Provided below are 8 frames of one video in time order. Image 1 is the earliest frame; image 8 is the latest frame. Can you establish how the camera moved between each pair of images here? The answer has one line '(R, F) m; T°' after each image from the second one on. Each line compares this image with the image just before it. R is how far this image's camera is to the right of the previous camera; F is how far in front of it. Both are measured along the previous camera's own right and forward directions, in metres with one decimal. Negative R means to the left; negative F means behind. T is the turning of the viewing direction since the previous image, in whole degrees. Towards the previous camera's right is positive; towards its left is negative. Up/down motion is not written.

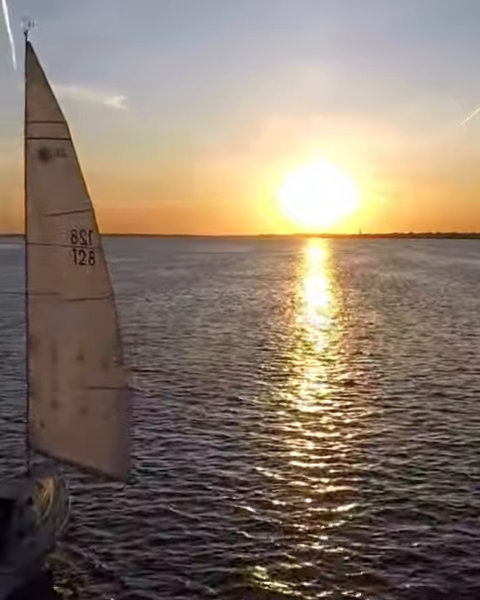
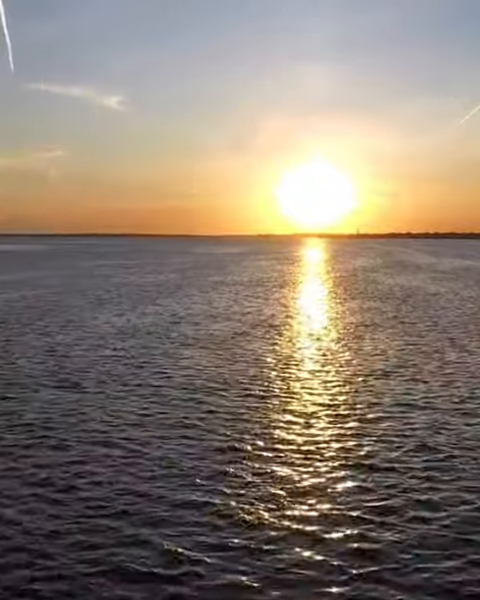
(+0.4, +2.9) m; 0°
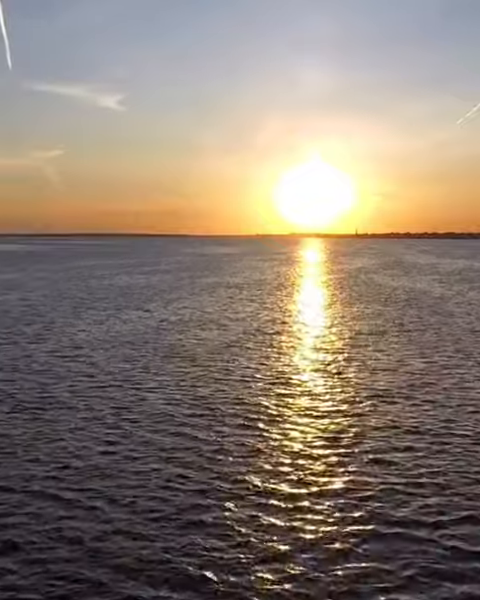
(+0.1, +1.4) m; 0°
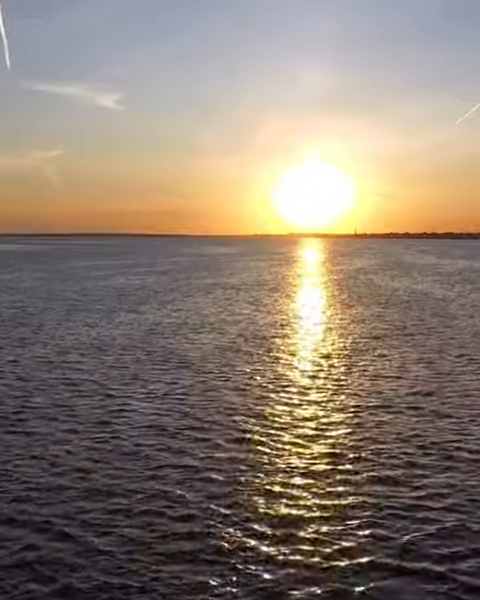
(-0.8, -3.2) m; 0°
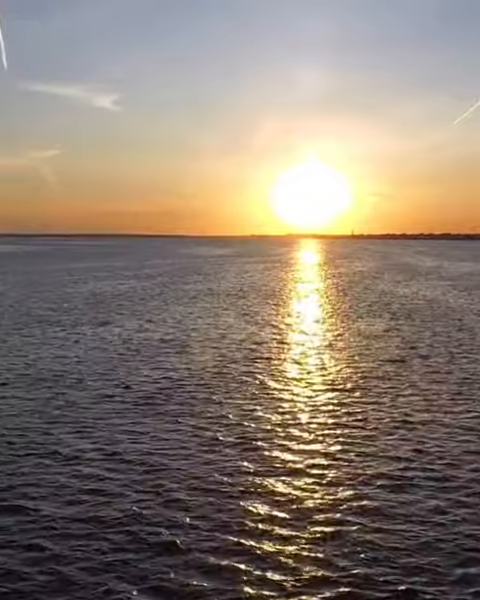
(+0.1, +3.5) m; 0°
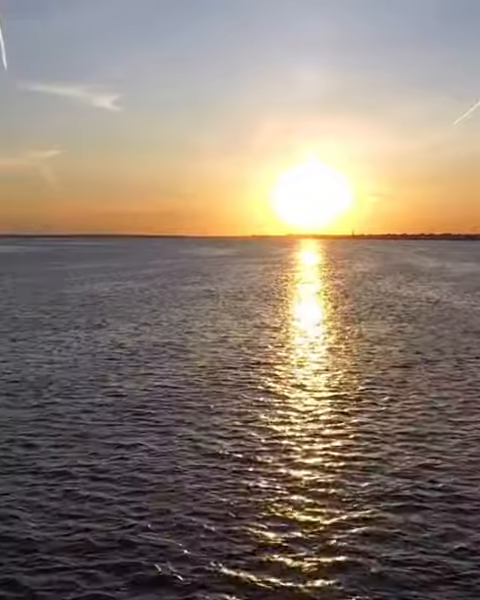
(-1.0, -3.6) m; 0°
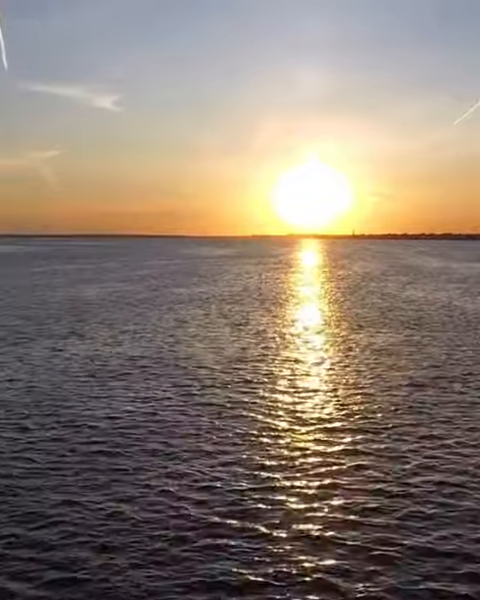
(+0.3, +3.2) m; 0°
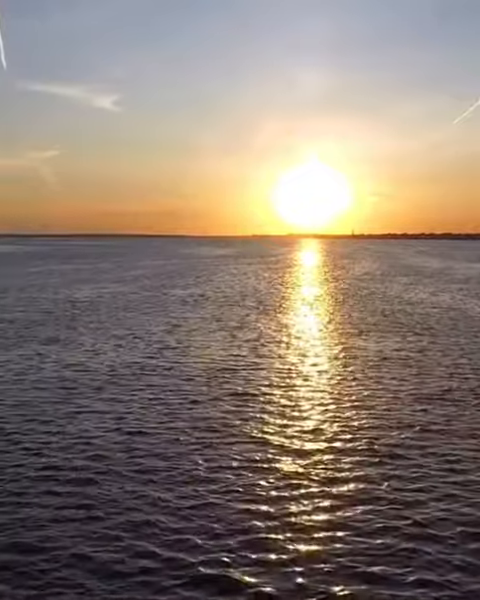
(+0.4, +1.7) m; 0°
